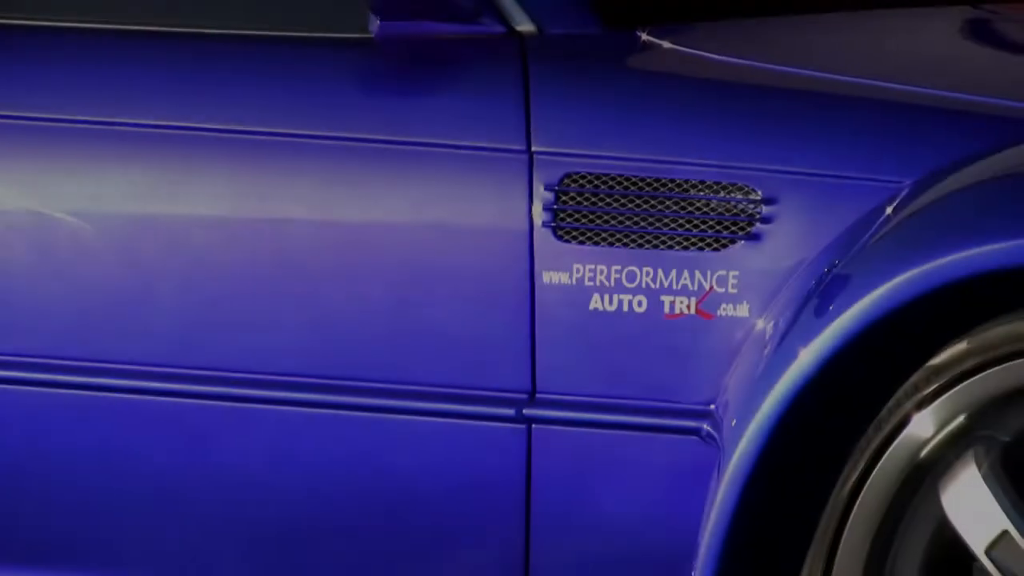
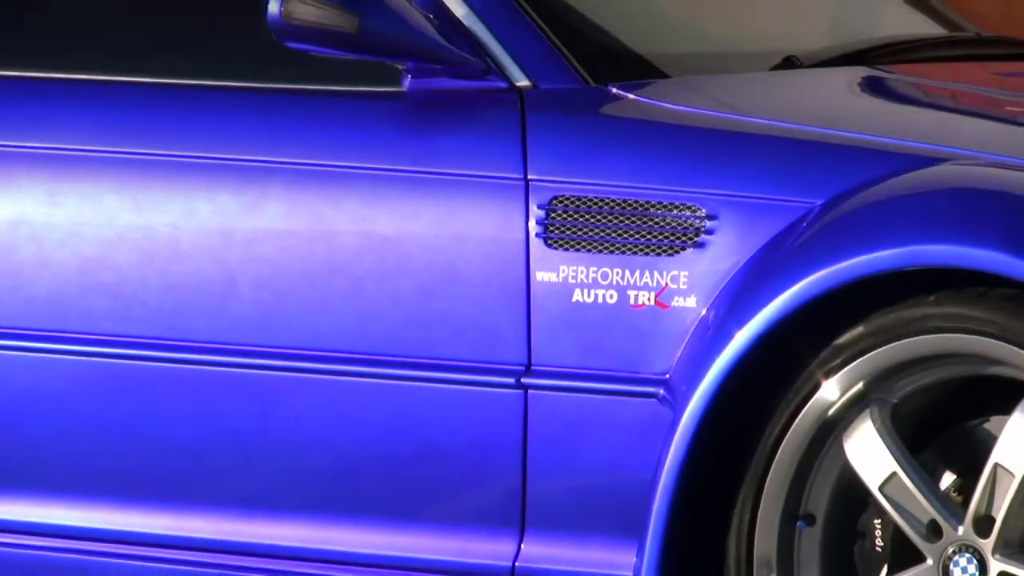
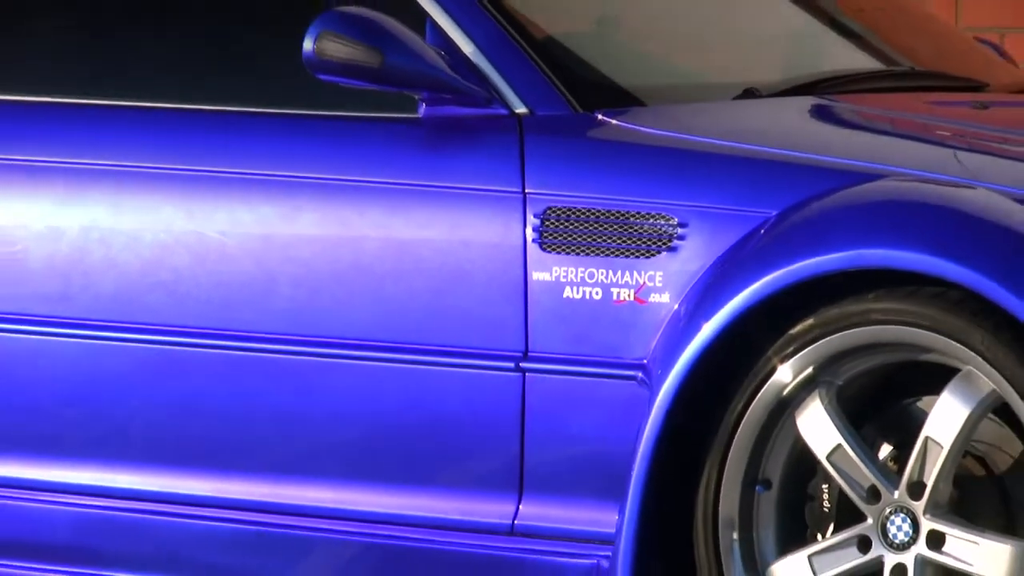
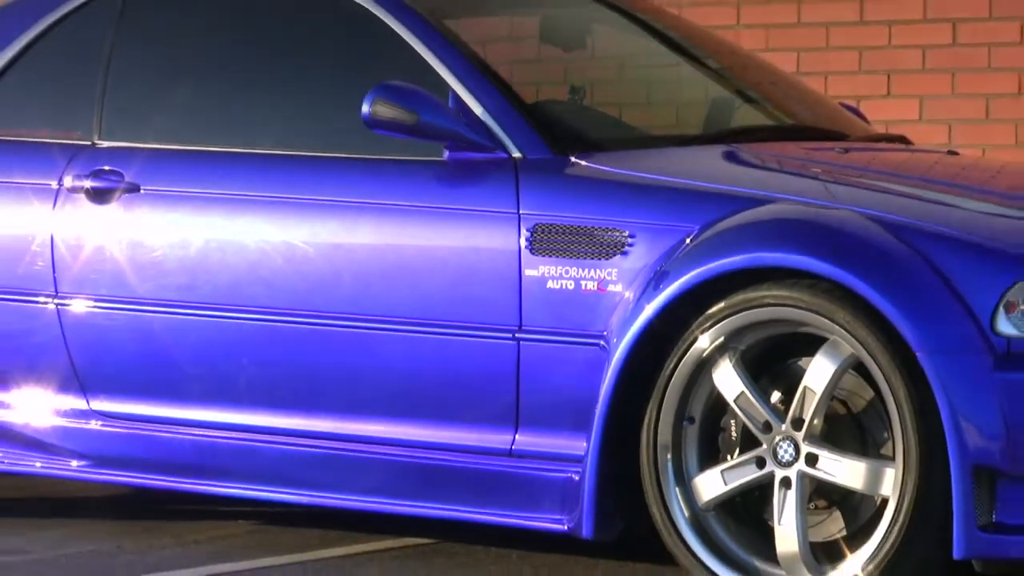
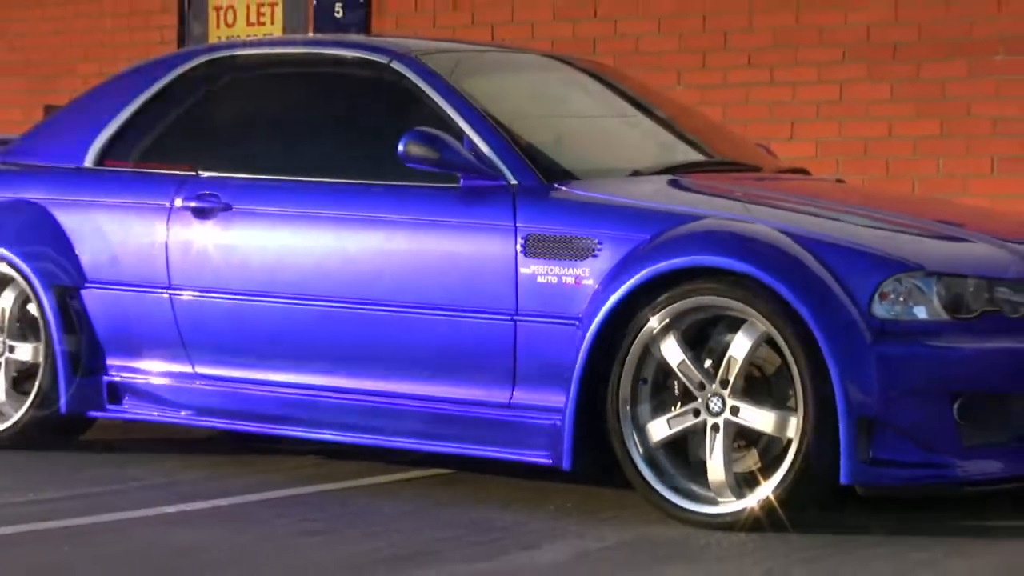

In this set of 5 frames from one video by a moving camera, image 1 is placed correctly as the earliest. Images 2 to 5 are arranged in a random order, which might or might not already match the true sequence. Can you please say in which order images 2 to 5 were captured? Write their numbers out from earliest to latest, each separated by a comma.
2, 3, 4, 5
